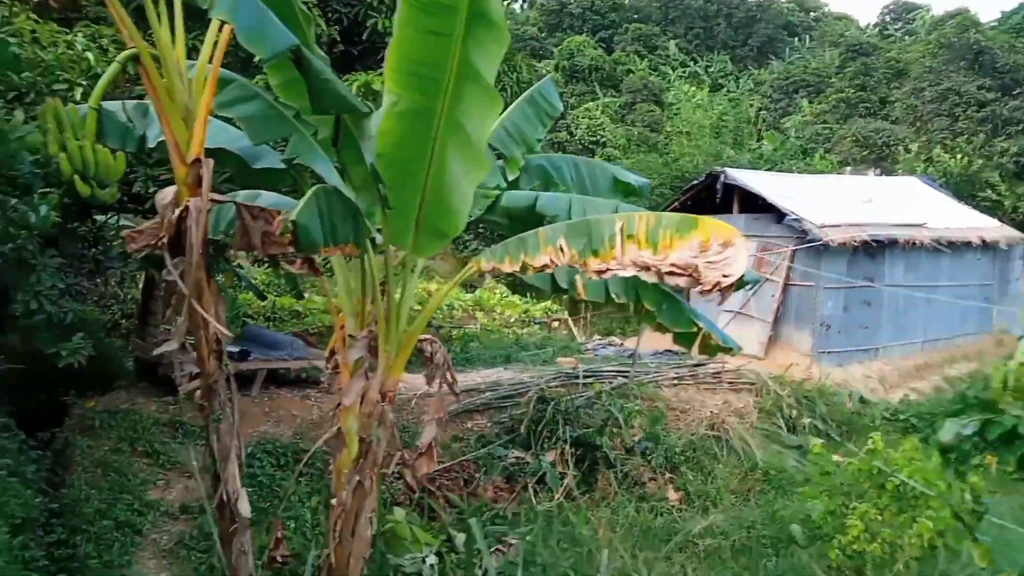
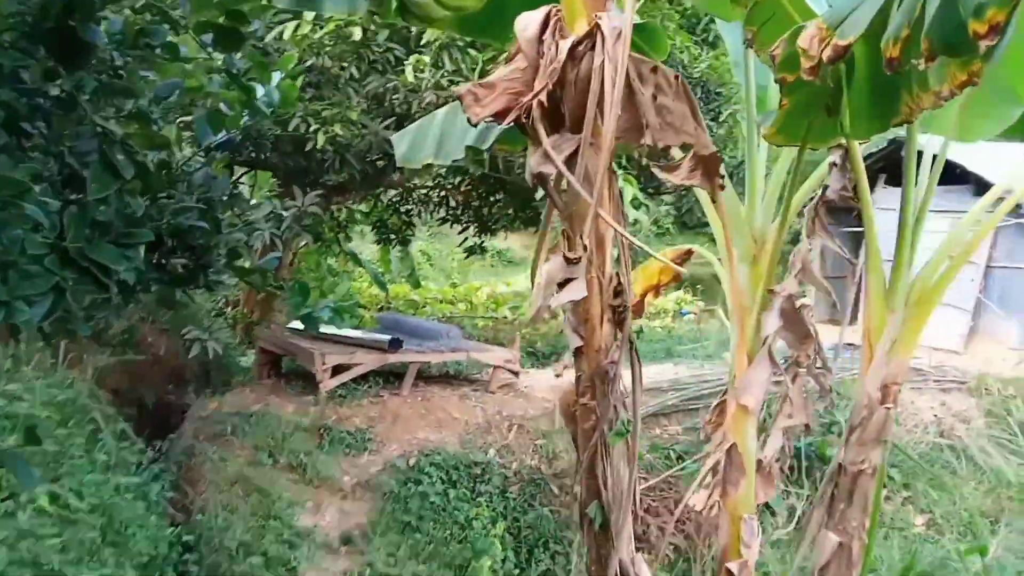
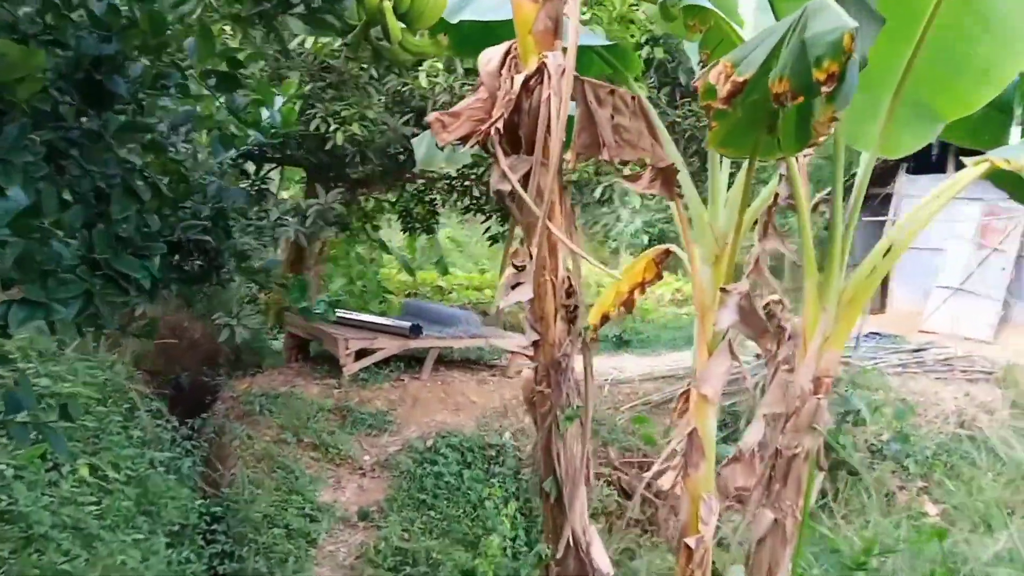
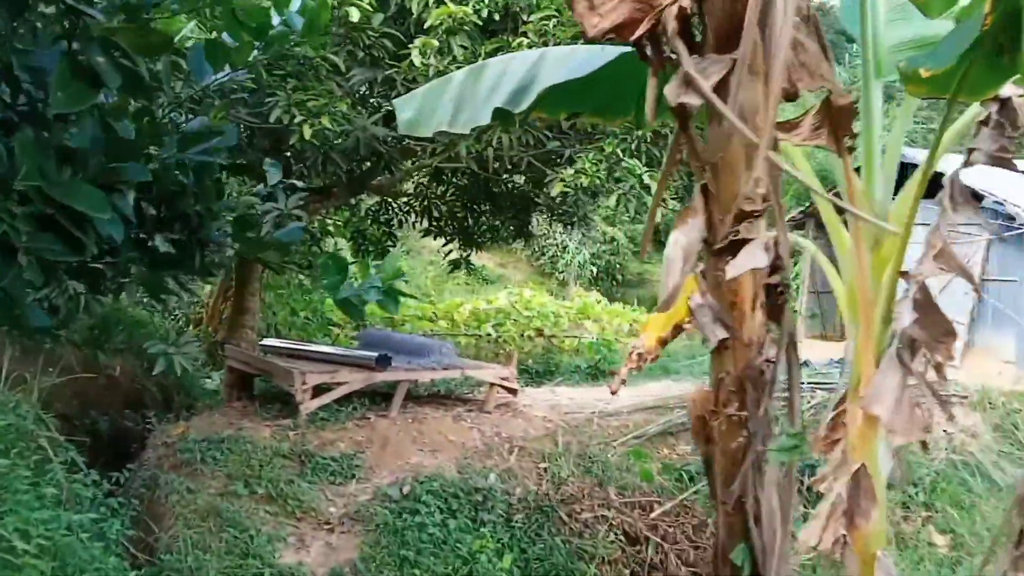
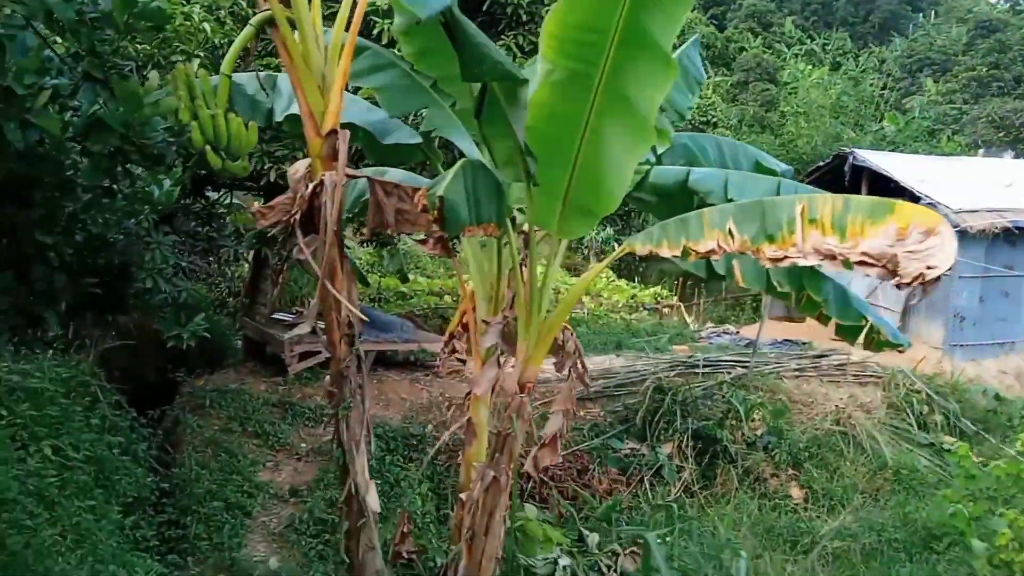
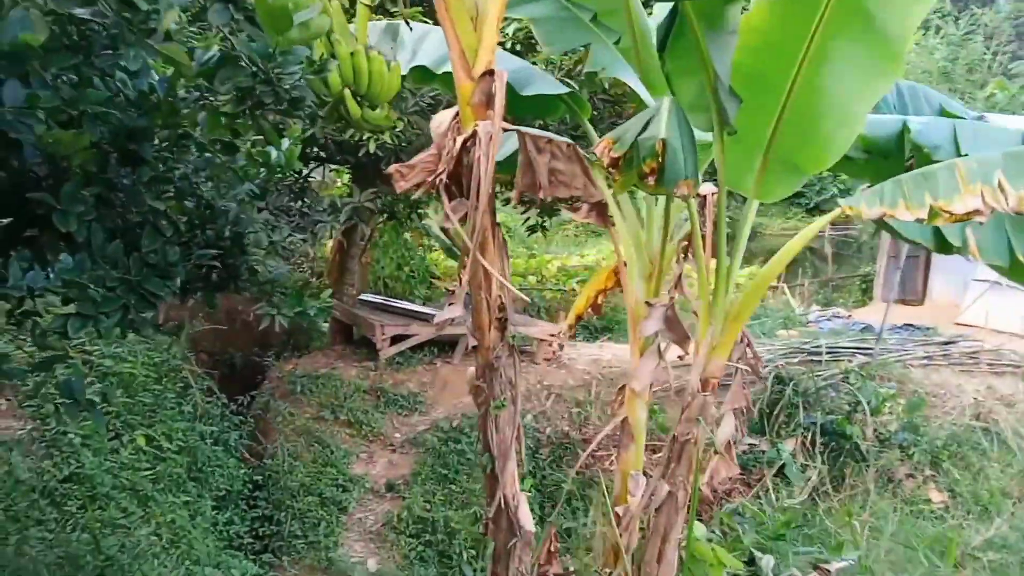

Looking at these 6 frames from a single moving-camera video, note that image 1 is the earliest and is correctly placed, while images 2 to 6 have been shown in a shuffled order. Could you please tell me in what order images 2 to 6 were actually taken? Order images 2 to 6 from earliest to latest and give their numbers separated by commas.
5, 6, 3, 2, 4
